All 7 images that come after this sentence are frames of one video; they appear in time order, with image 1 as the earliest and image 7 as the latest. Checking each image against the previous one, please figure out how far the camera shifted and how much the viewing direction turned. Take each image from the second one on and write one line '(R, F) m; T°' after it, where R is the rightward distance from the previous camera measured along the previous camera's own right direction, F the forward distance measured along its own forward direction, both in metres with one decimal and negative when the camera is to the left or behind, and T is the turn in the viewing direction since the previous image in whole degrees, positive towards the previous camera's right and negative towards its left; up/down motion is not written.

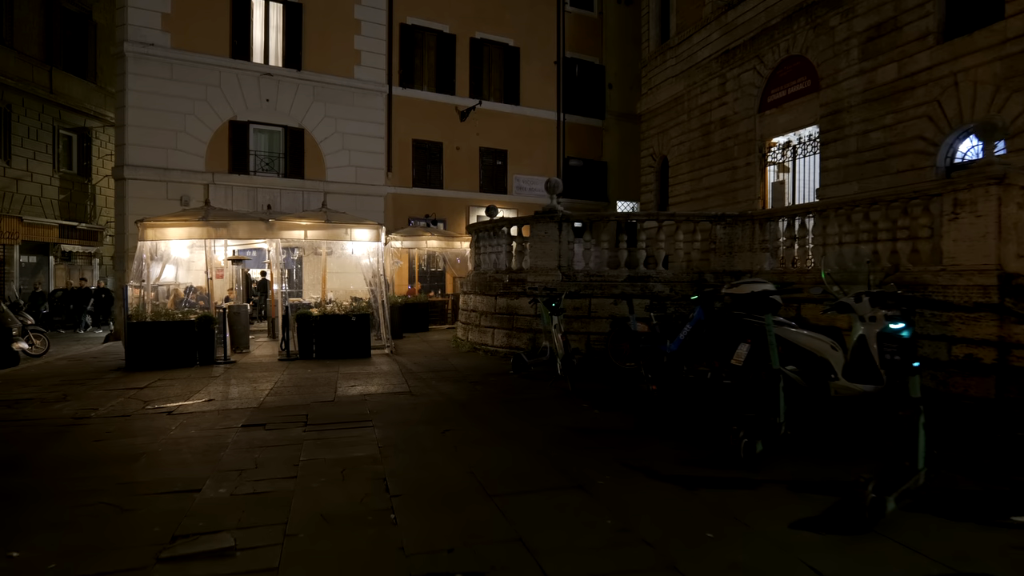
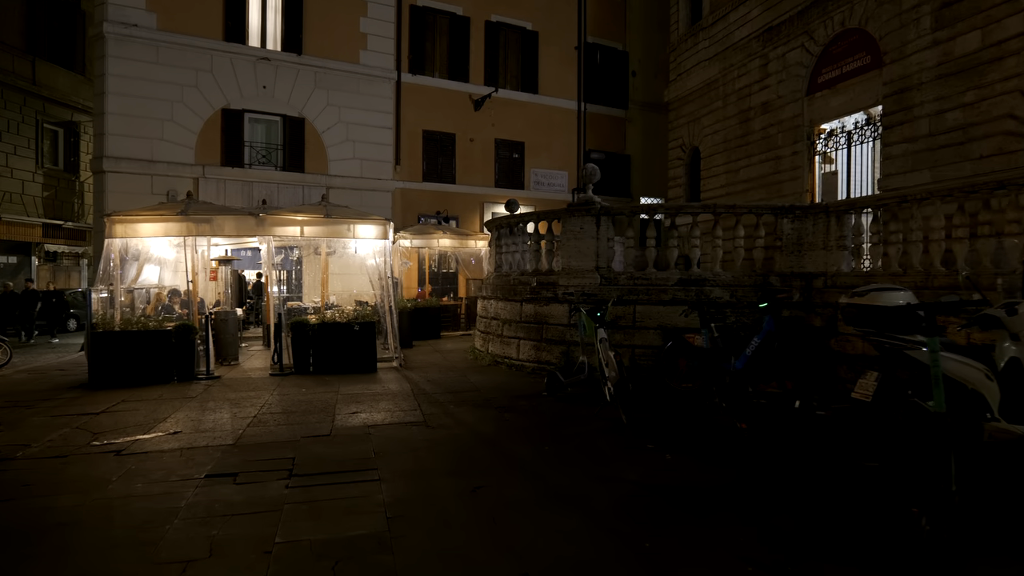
(-0.3, +1.4) m; -1°
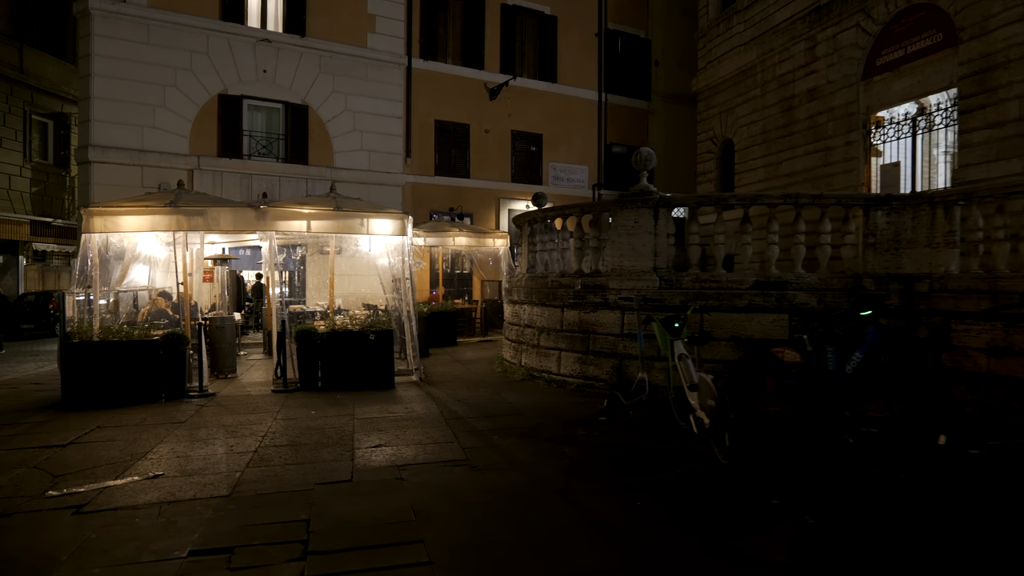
(-0.5, +1.2) m; 0°
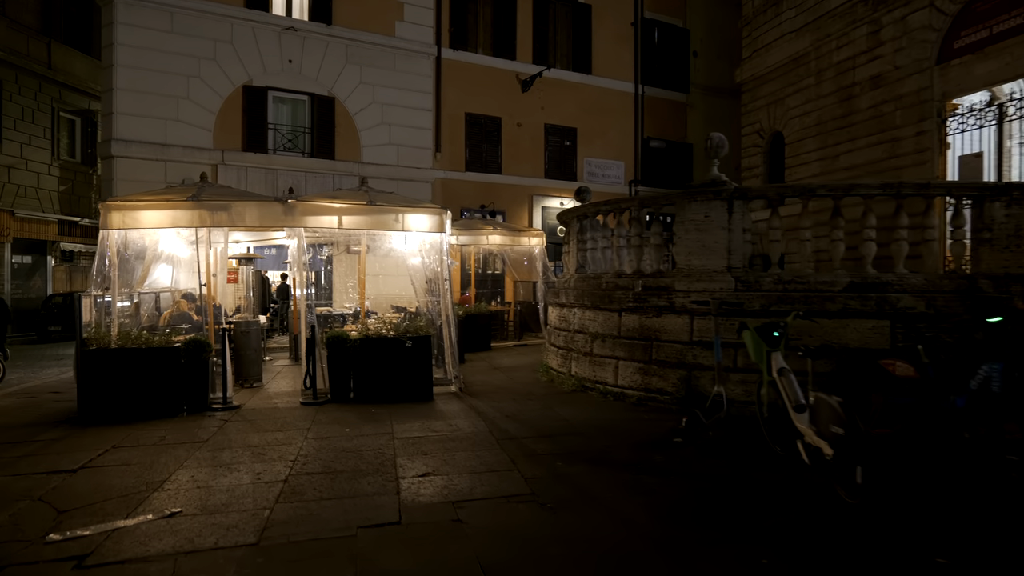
(-0.4, +0.8) m; -2°
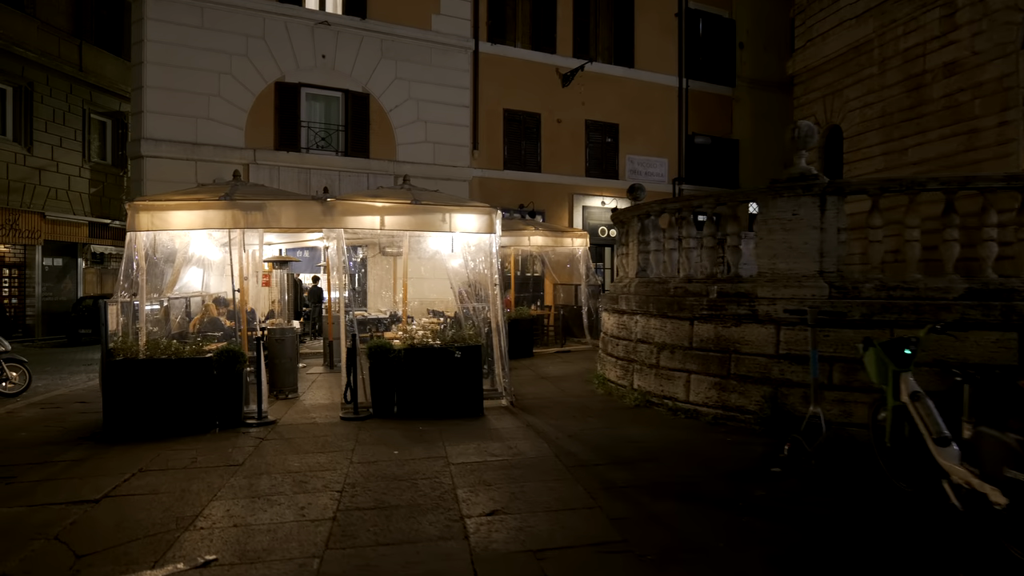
(-0.4, +0.6) m; -2°
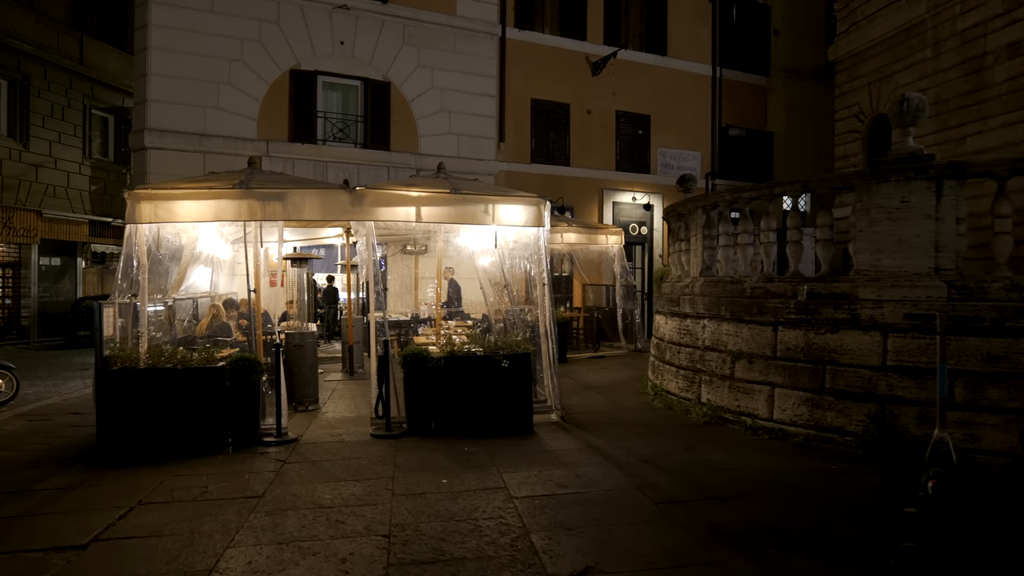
(-0.5, +0.8) m; 0°
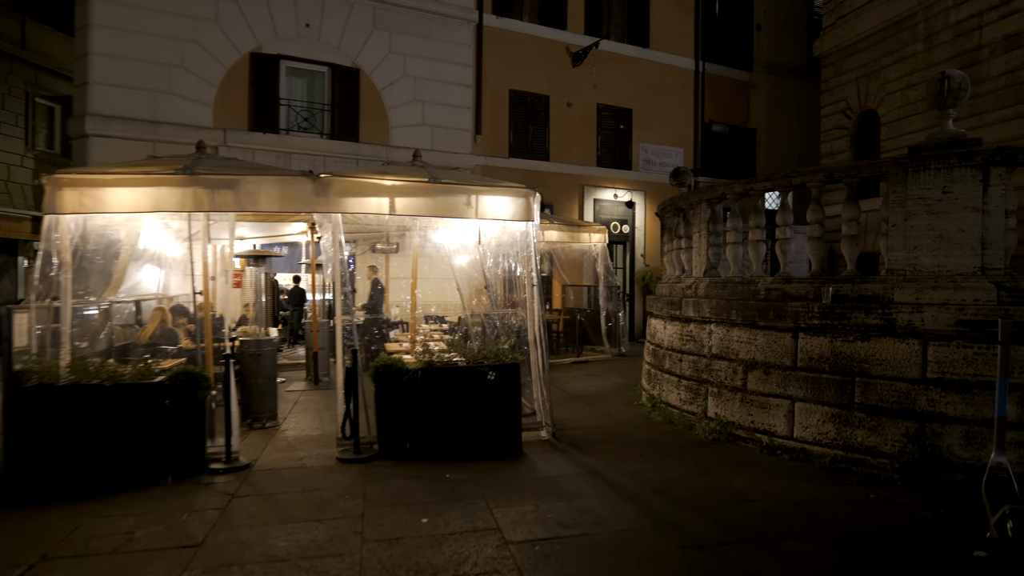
(-0.1, +0.7) m; +3°
